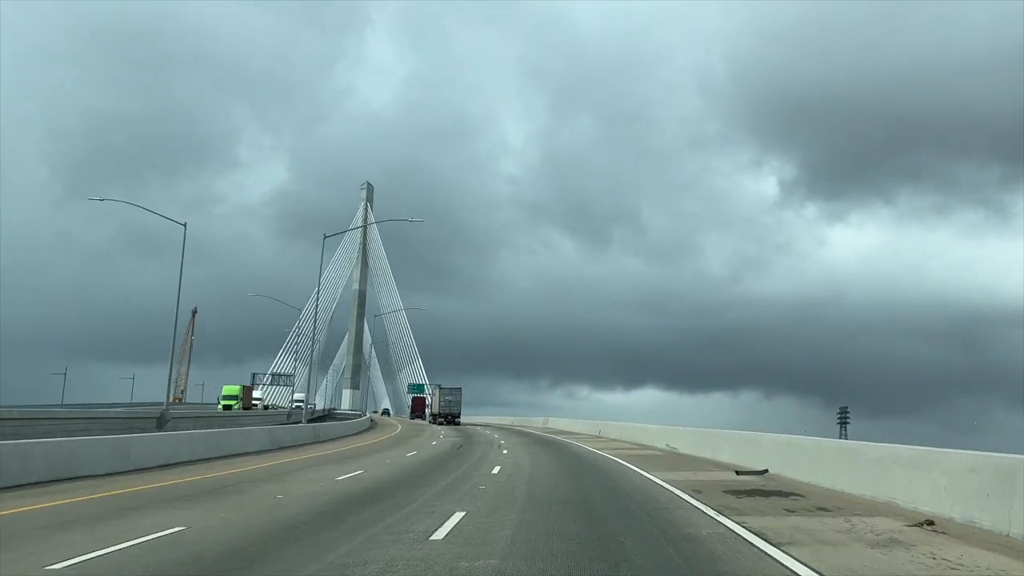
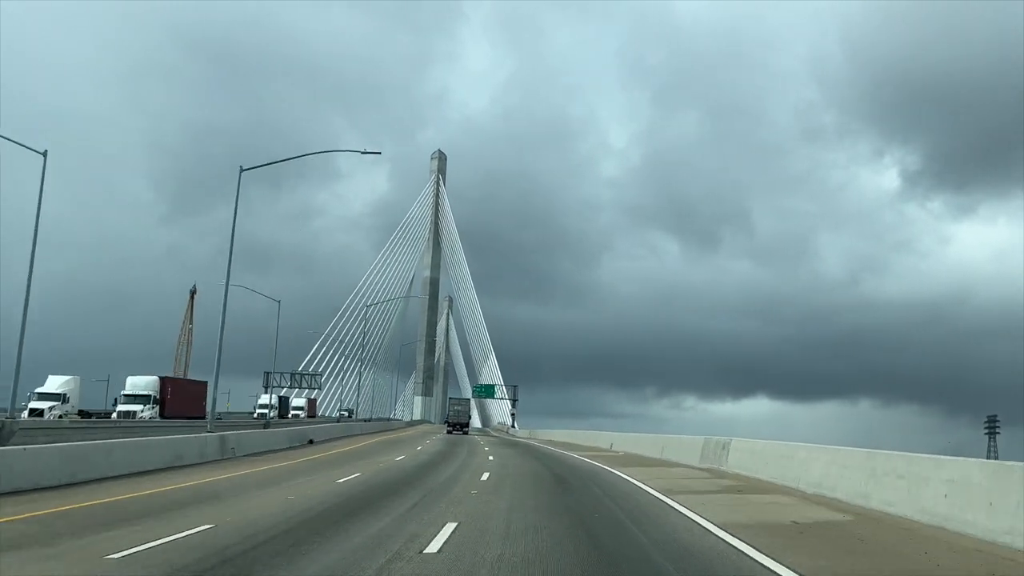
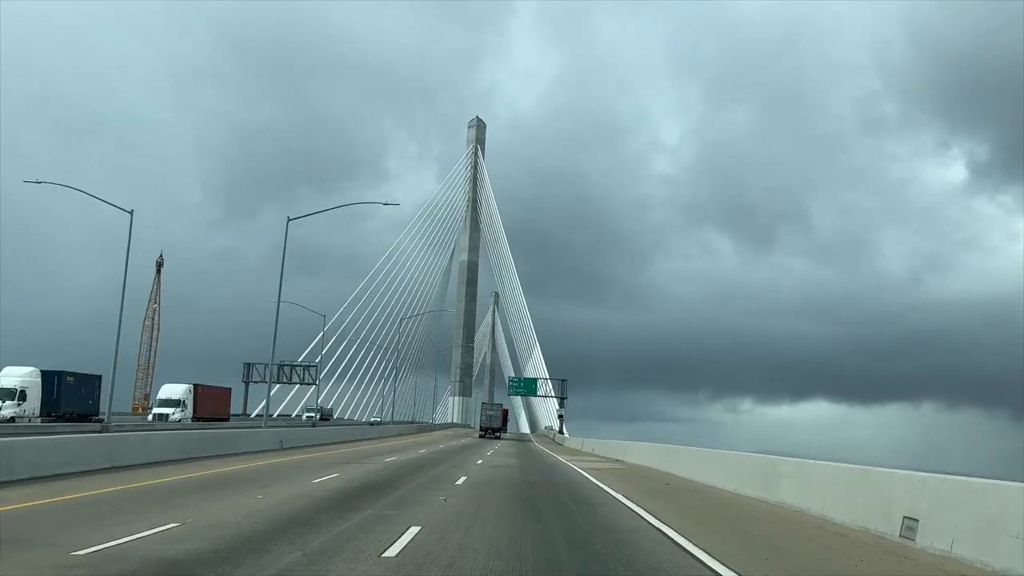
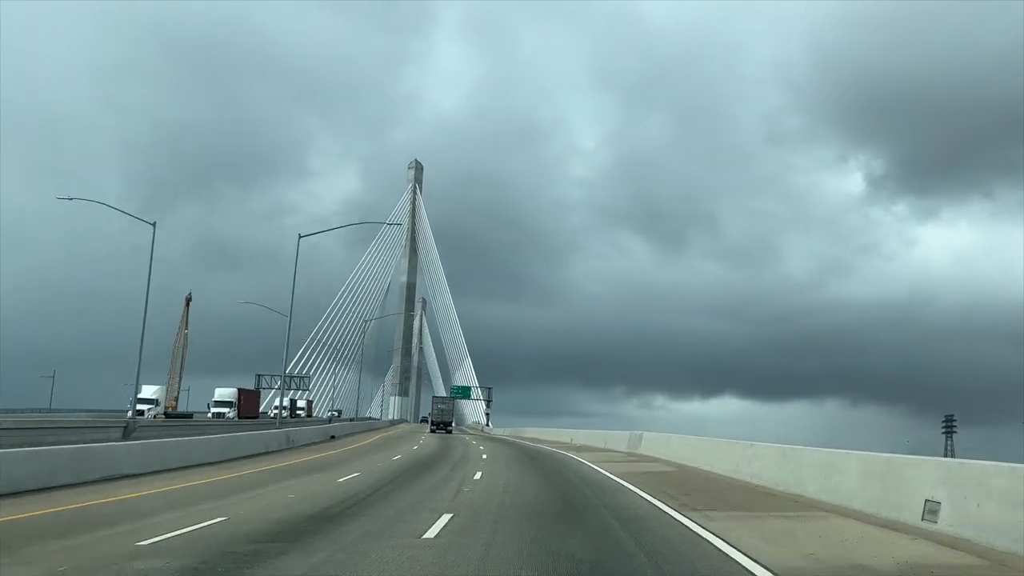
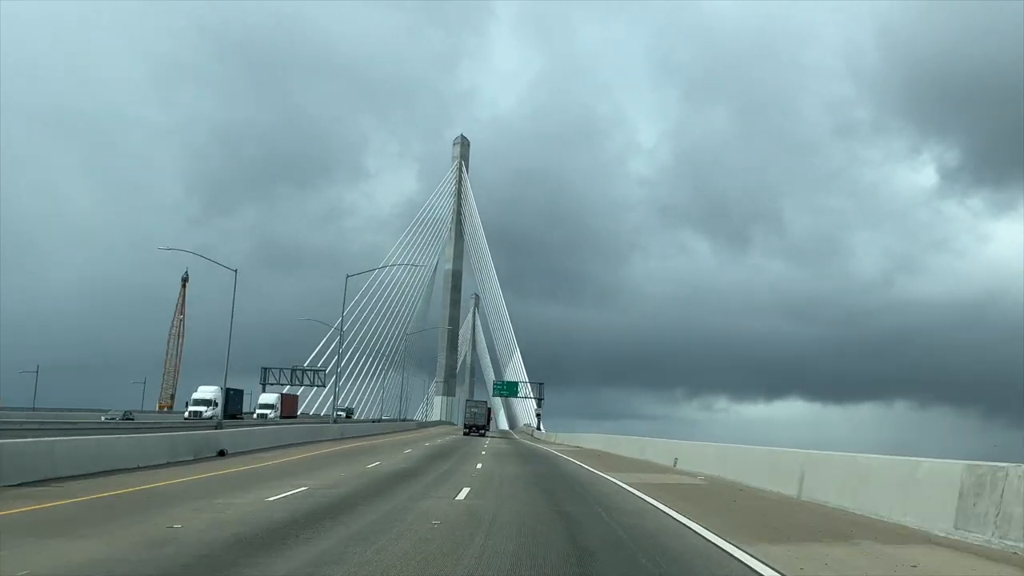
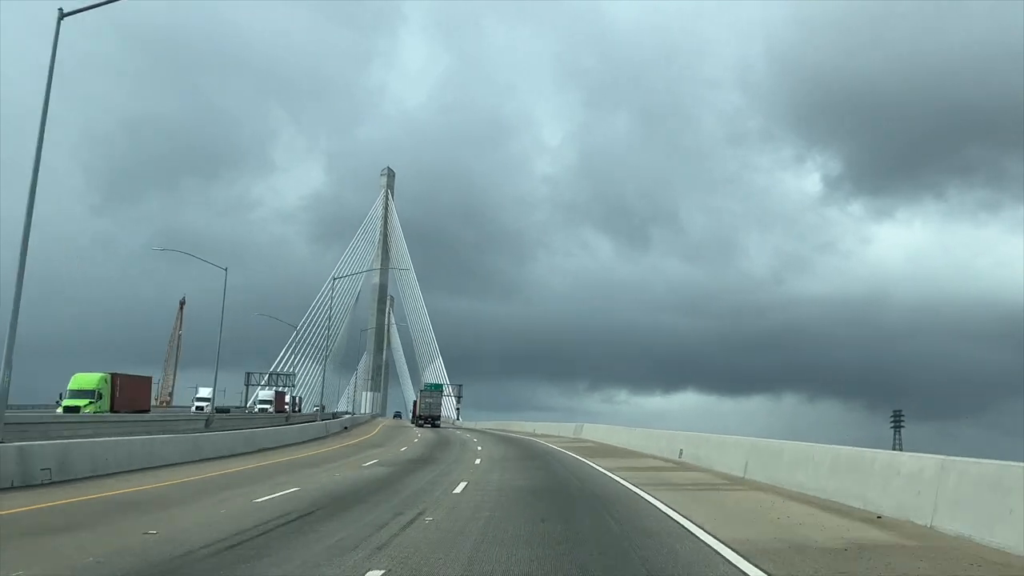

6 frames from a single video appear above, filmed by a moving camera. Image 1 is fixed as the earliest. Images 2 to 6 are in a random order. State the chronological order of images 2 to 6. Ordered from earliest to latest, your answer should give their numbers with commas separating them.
6, 4, 2, 5, 3
